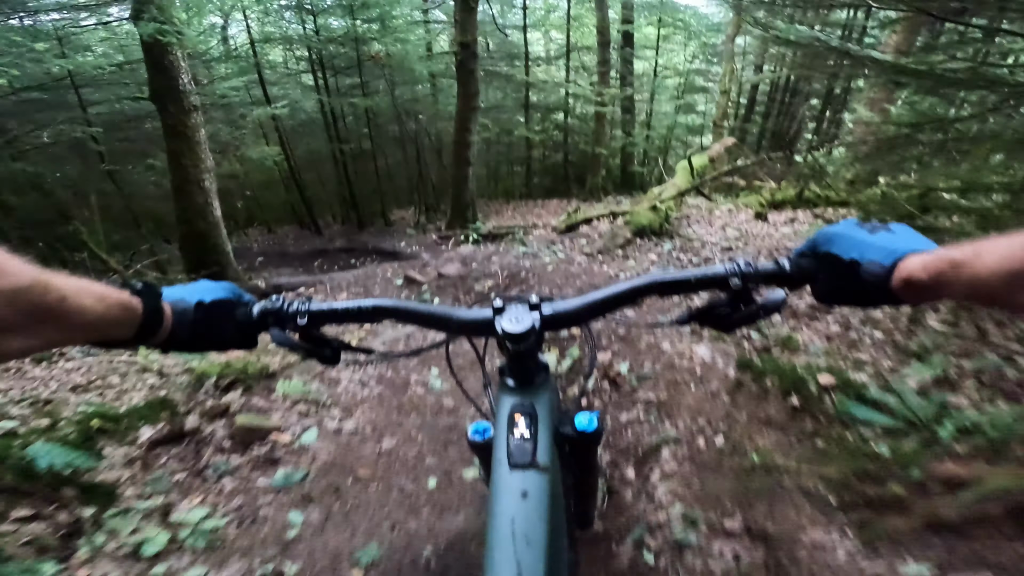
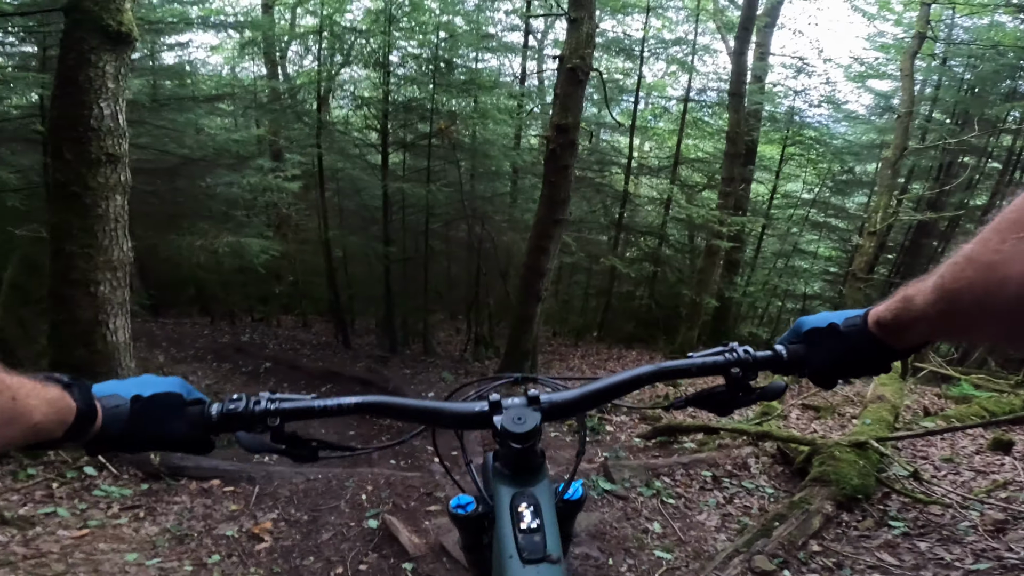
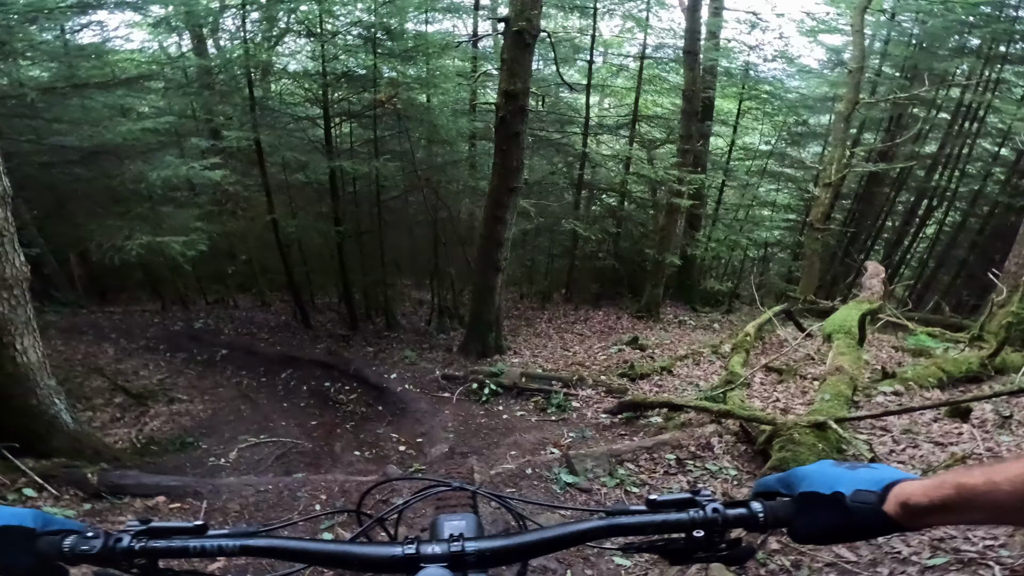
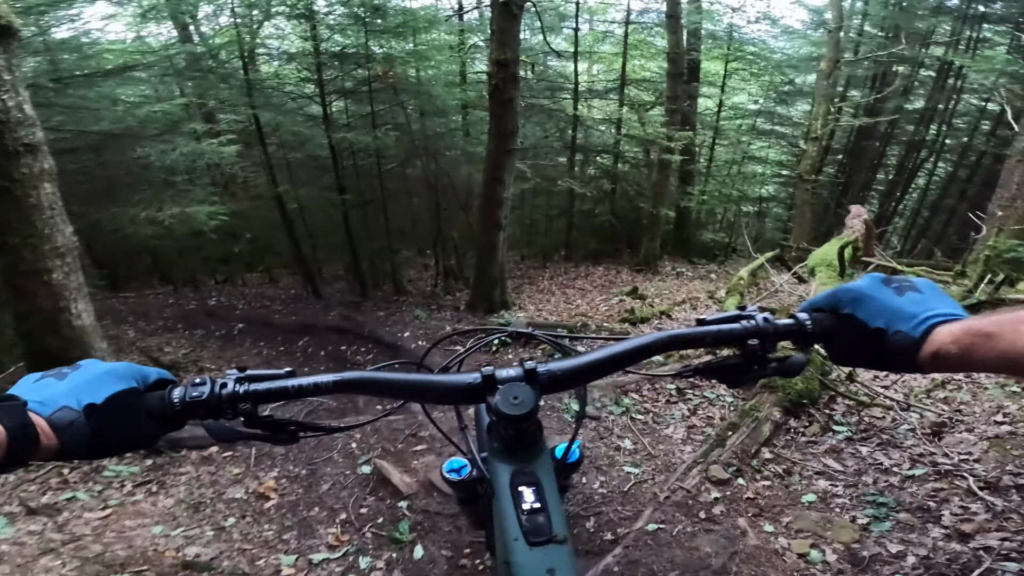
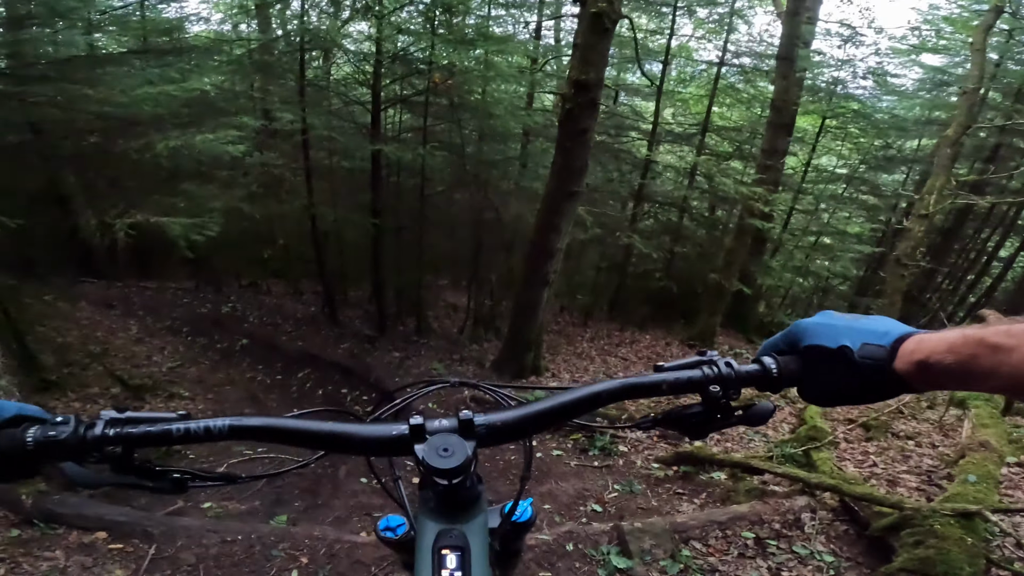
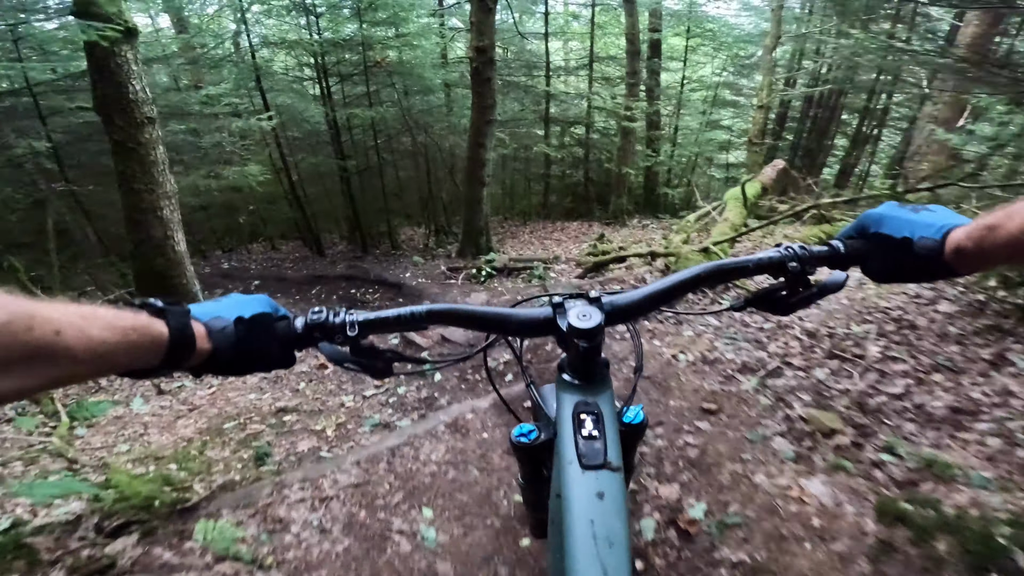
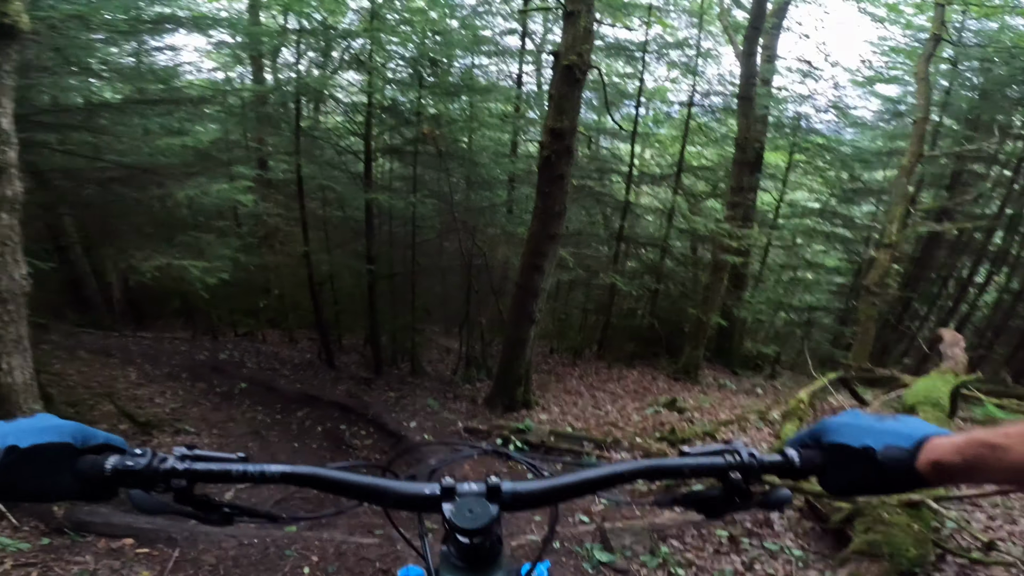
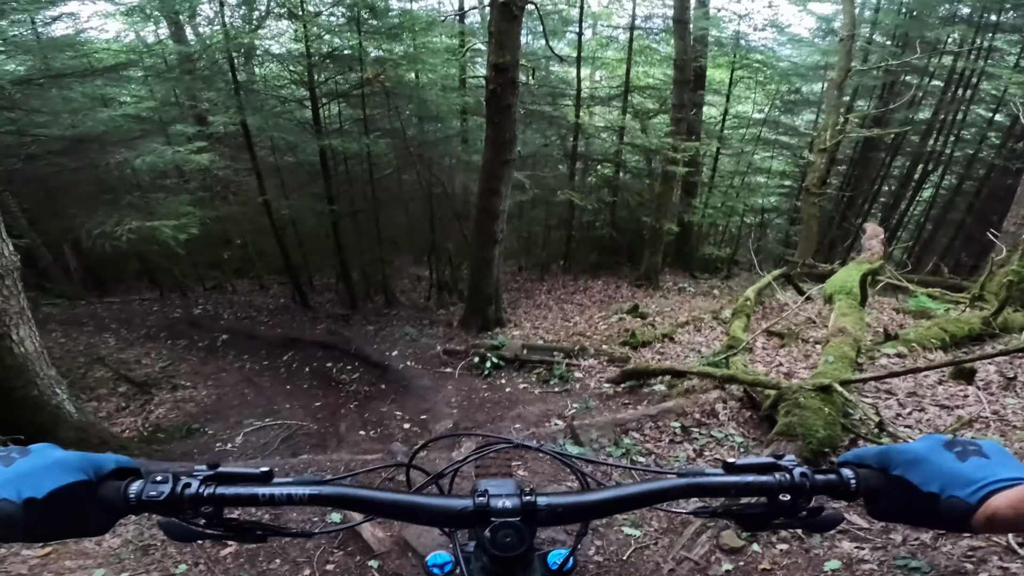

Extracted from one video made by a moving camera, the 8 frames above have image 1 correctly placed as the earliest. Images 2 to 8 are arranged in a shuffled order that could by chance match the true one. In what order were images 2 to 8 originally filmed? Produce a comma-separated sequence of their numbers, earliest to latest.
6, 4, 8, 3, 2, 7, 5
